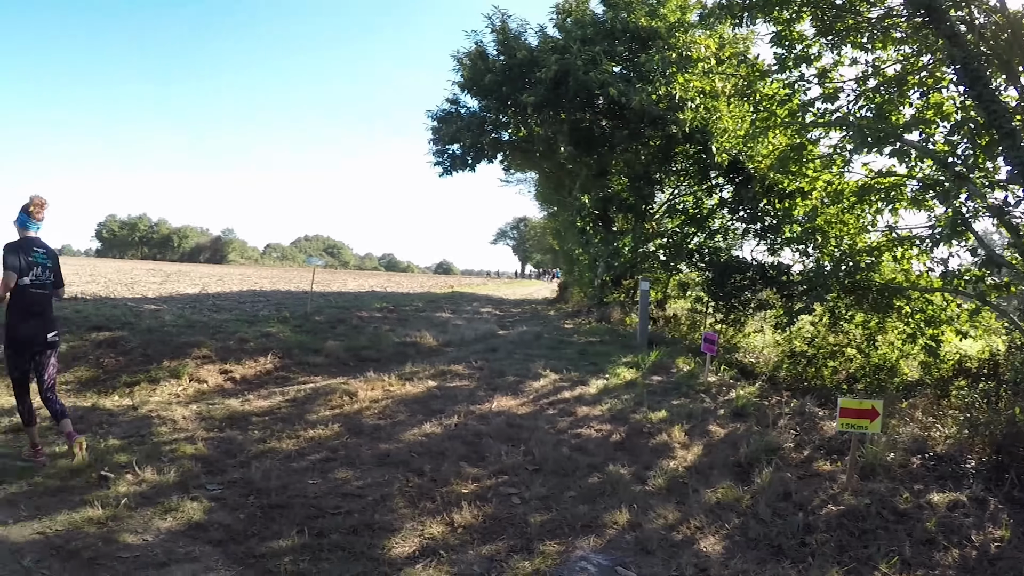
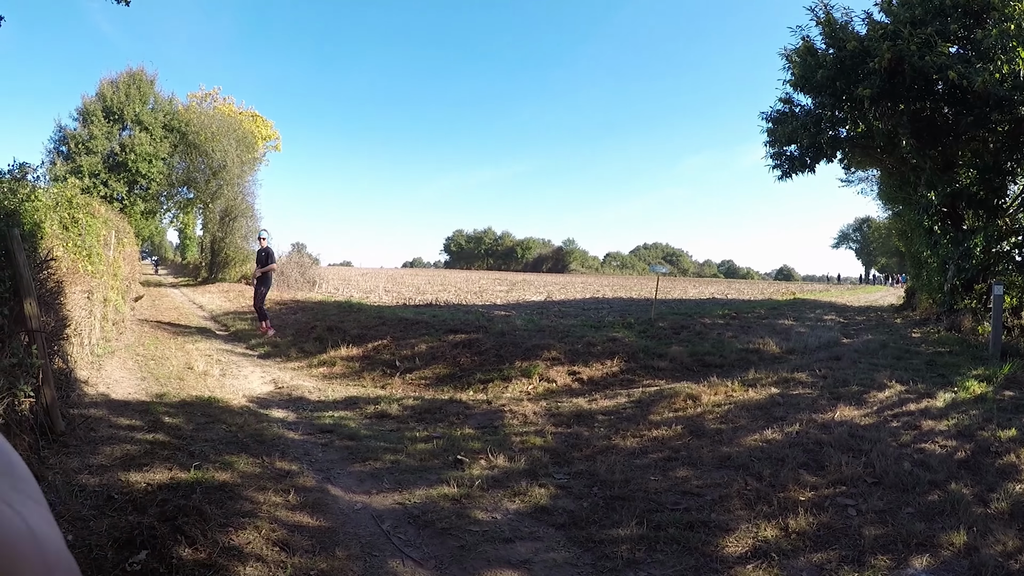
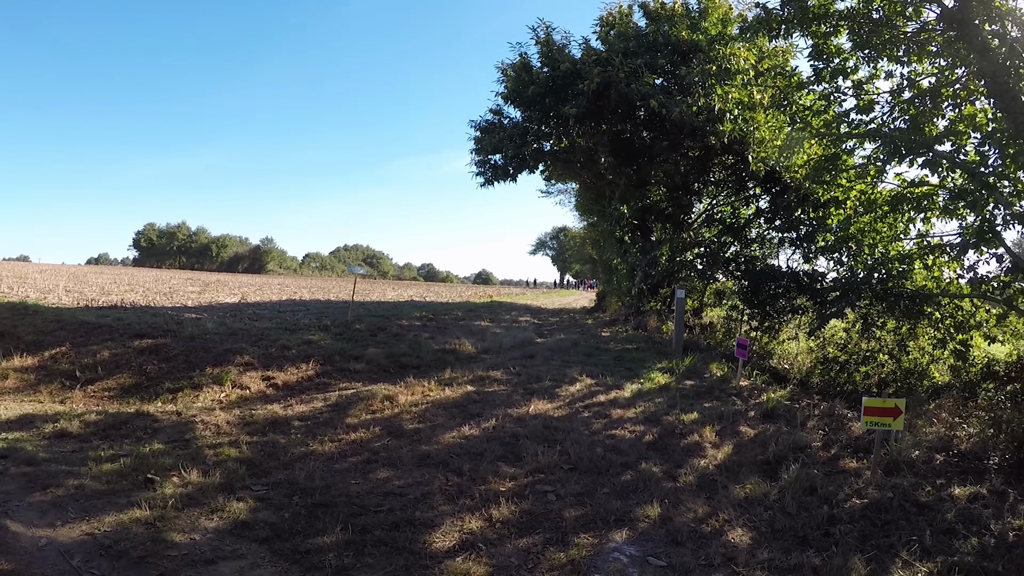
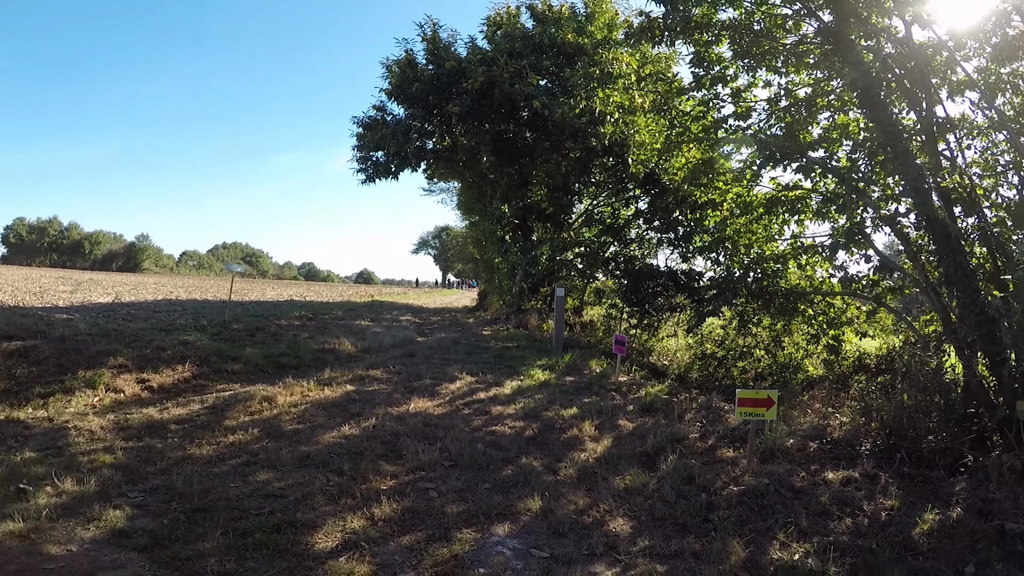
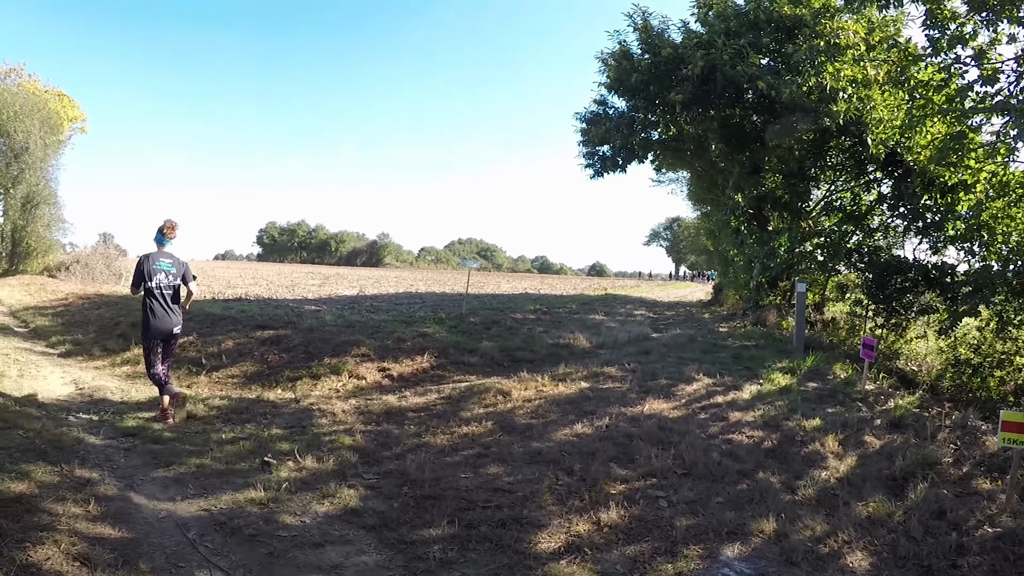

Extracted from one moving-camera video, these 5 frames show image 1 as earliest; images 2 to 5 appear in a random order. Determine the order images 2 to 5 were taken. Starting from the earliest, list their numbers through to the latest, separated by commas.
5, 2, 3, 4
